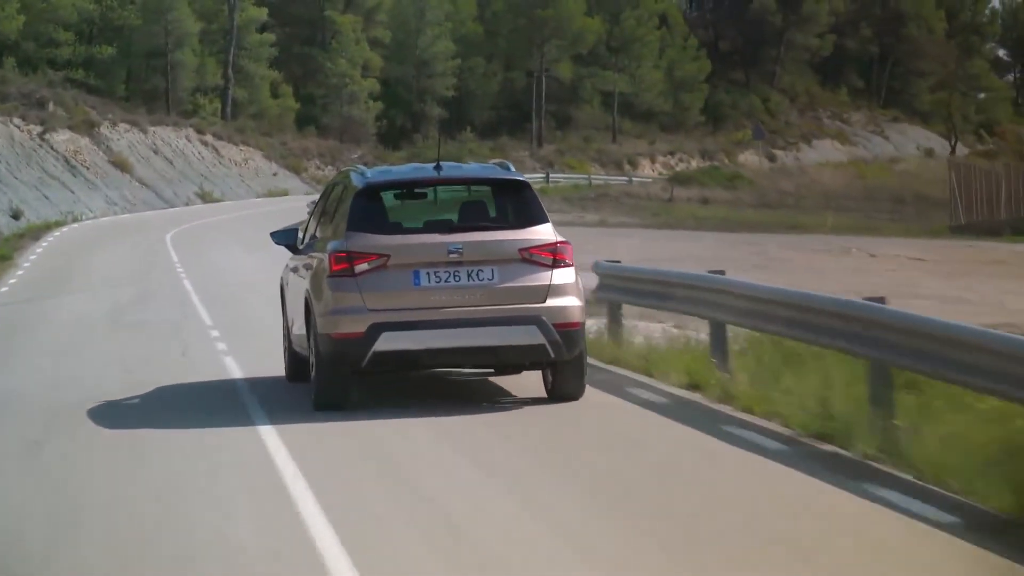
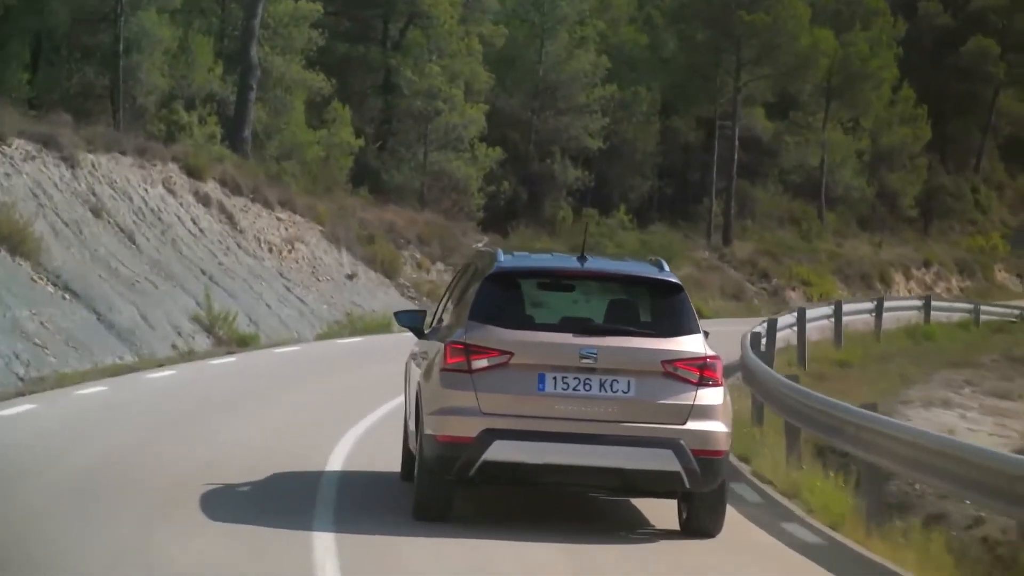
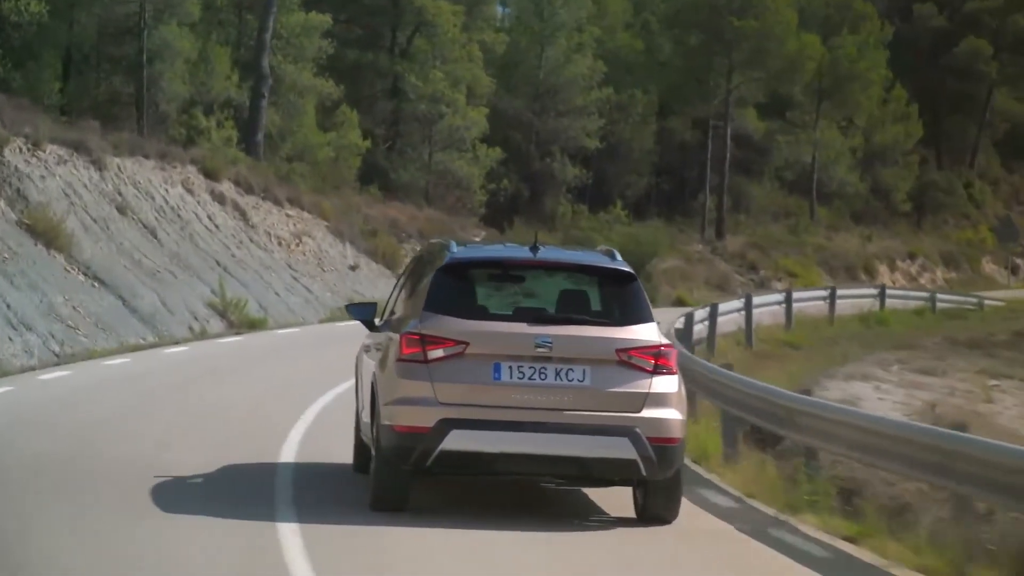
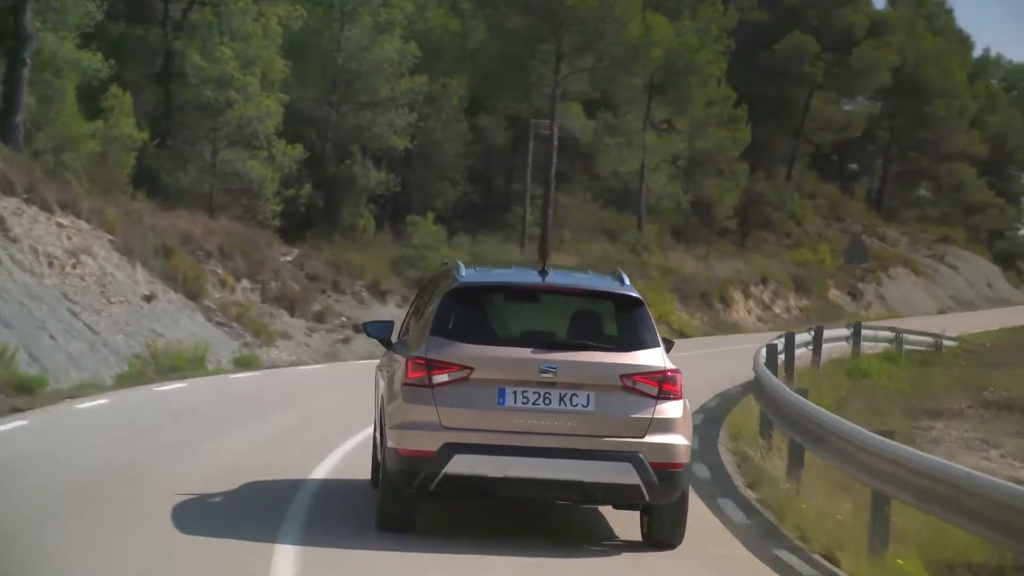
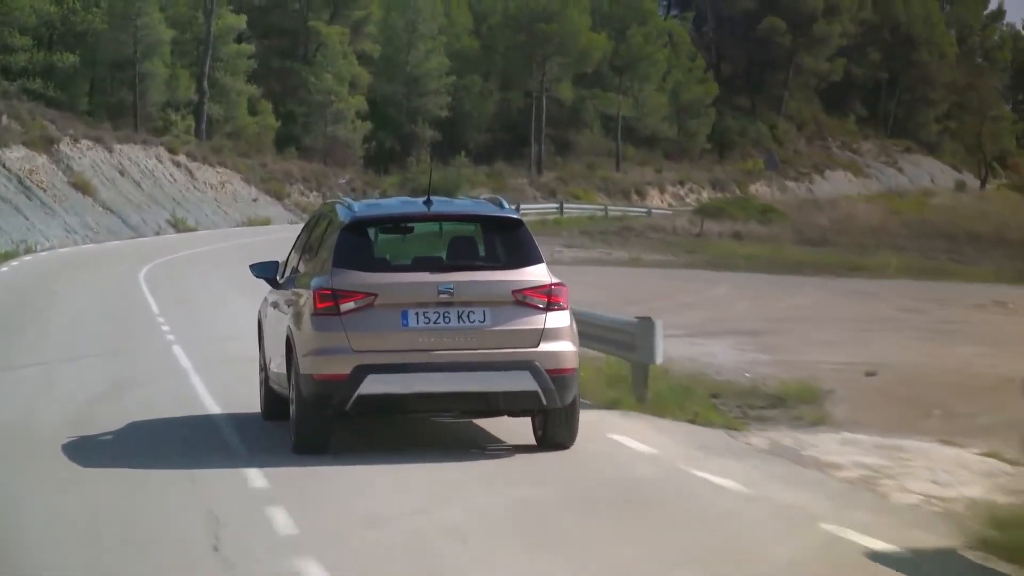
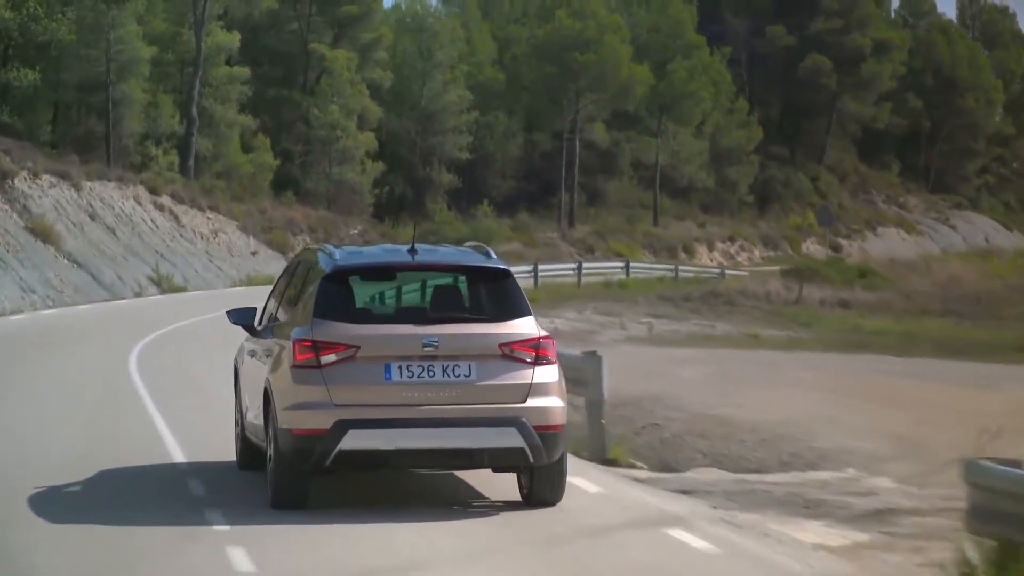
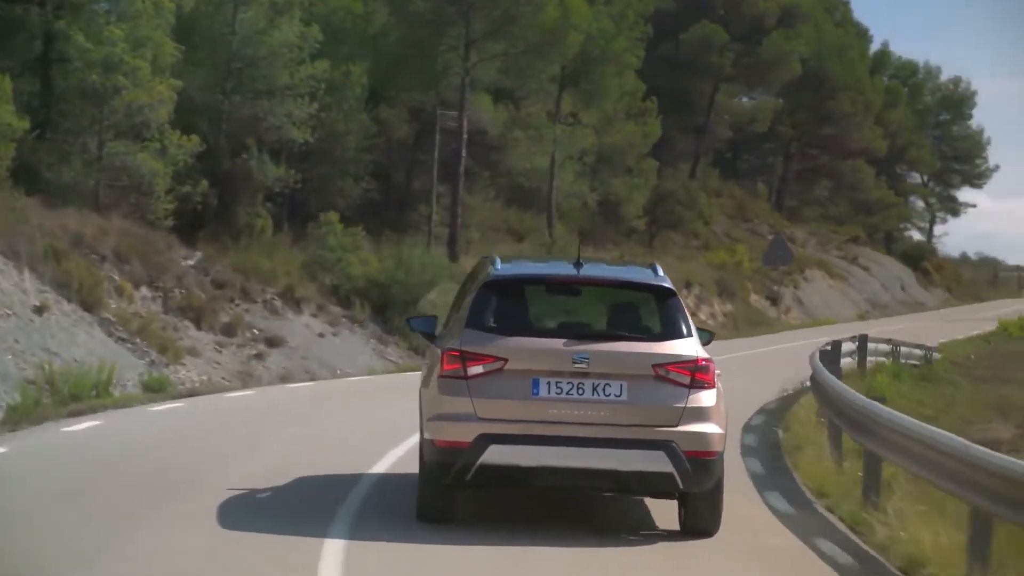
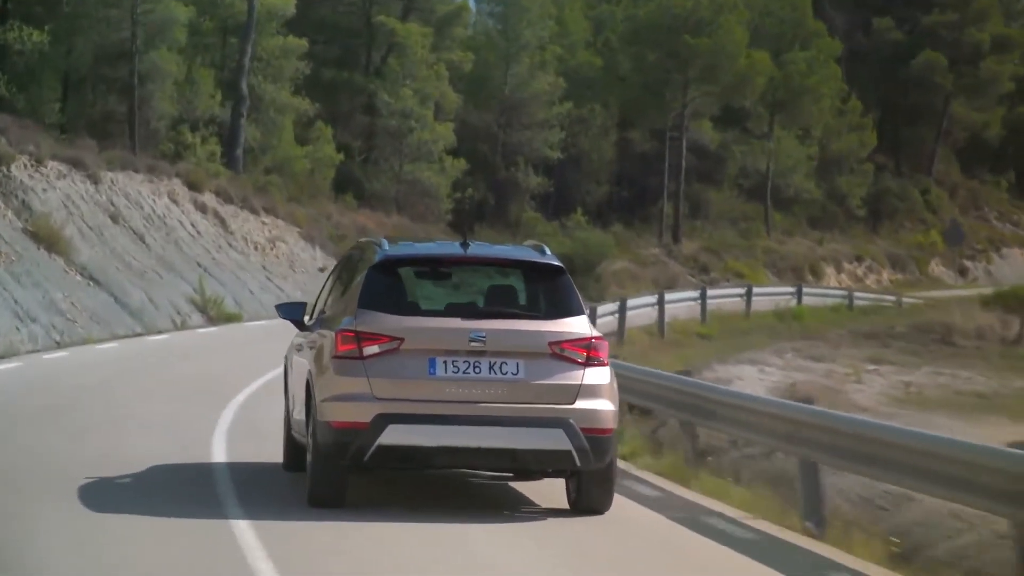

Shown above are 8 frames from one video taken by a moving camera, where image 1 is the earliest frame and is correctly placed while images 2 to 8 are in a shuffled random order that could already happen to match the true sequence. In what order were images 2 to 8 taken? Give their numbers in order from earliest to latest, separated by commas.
5, 6, 8, 3, 2, 4, 7
